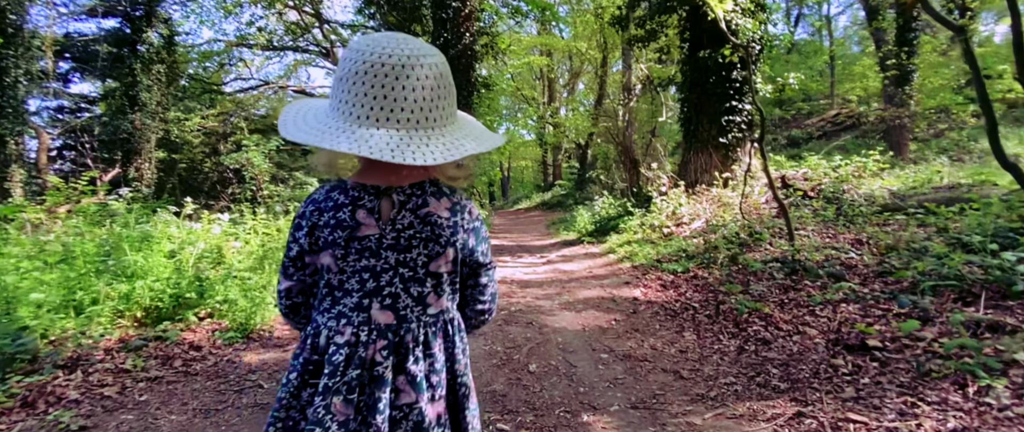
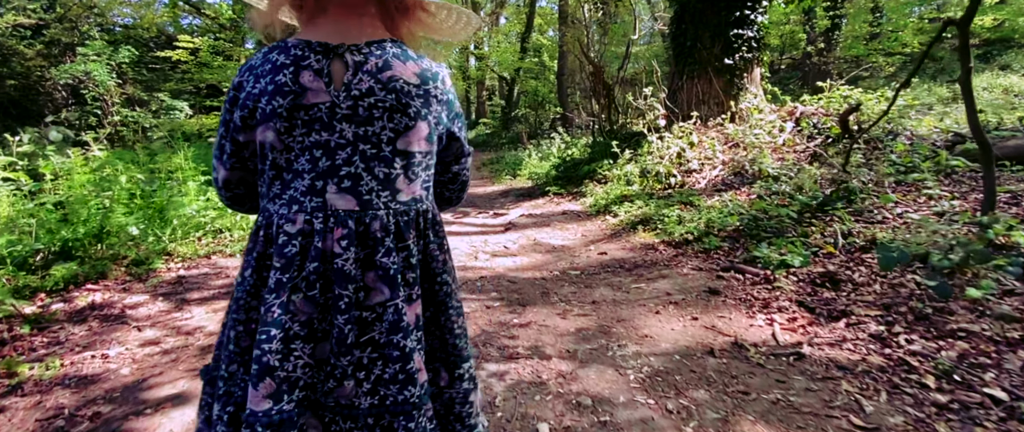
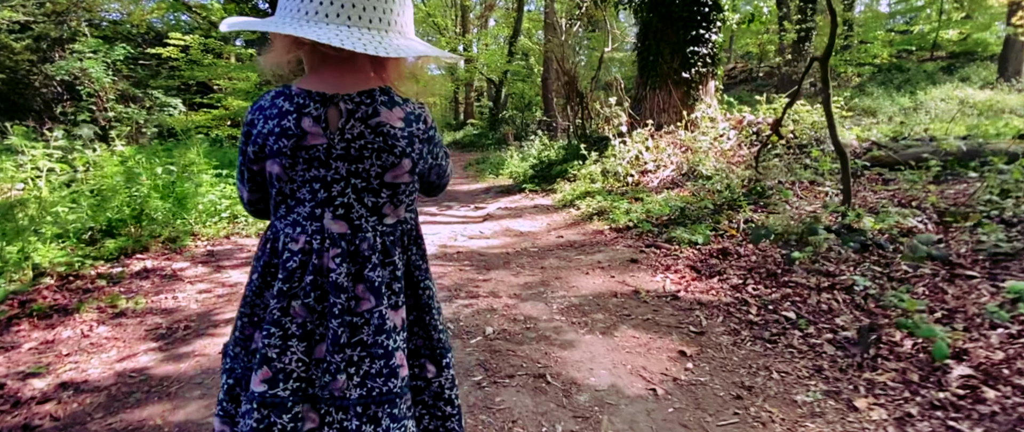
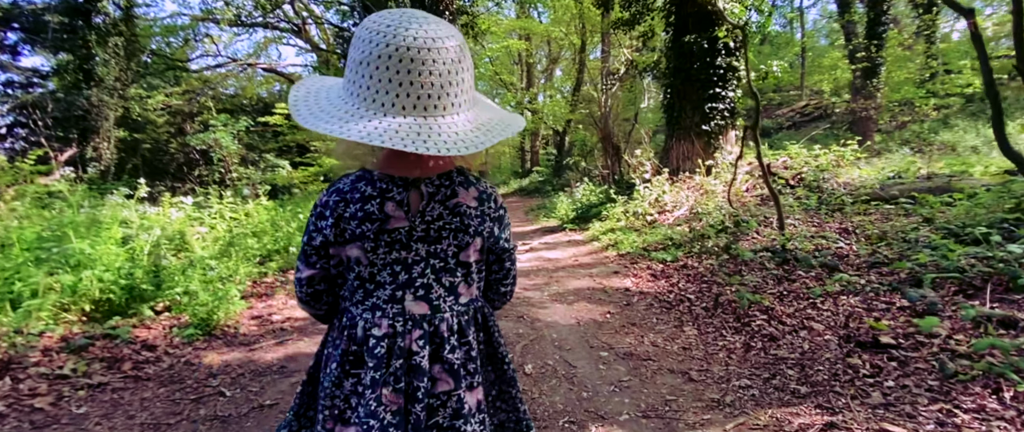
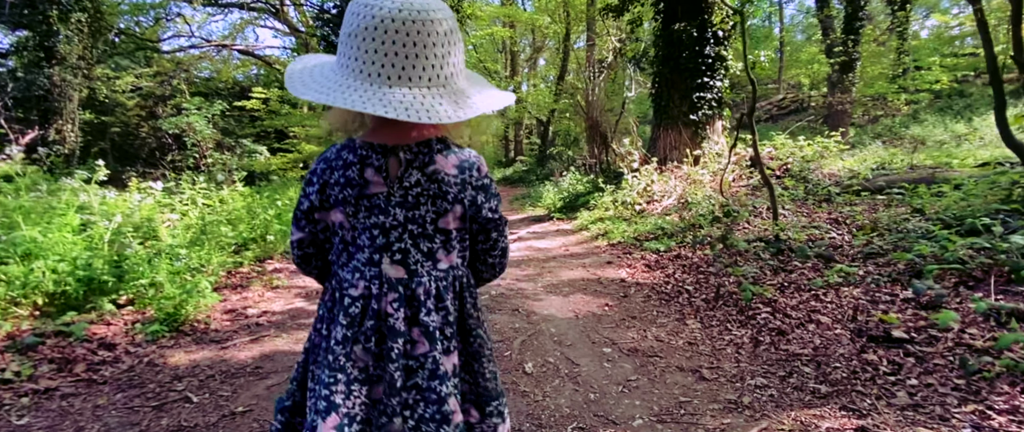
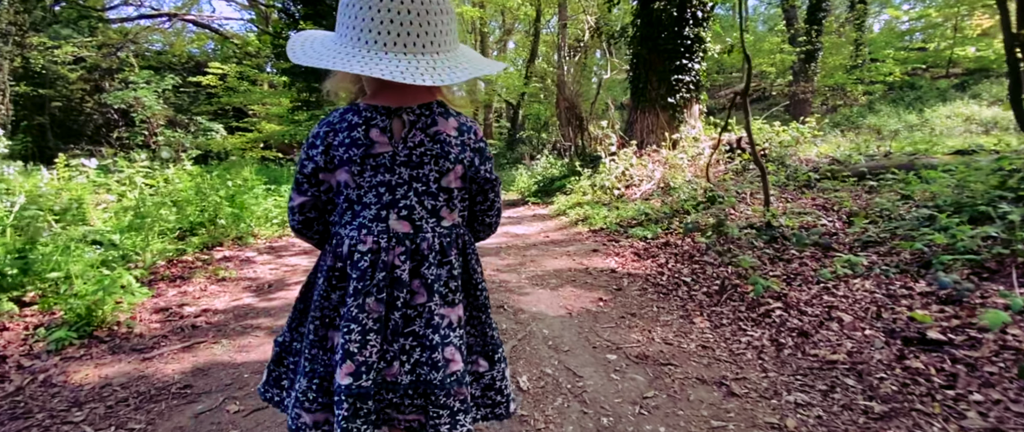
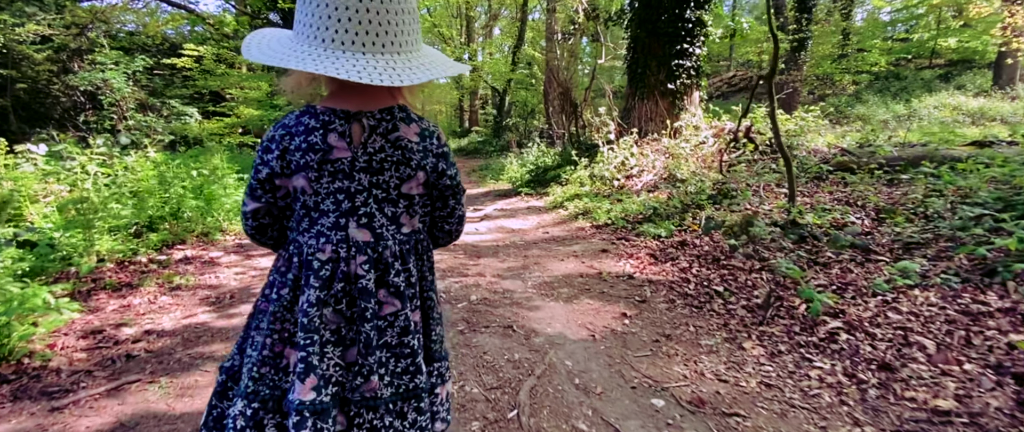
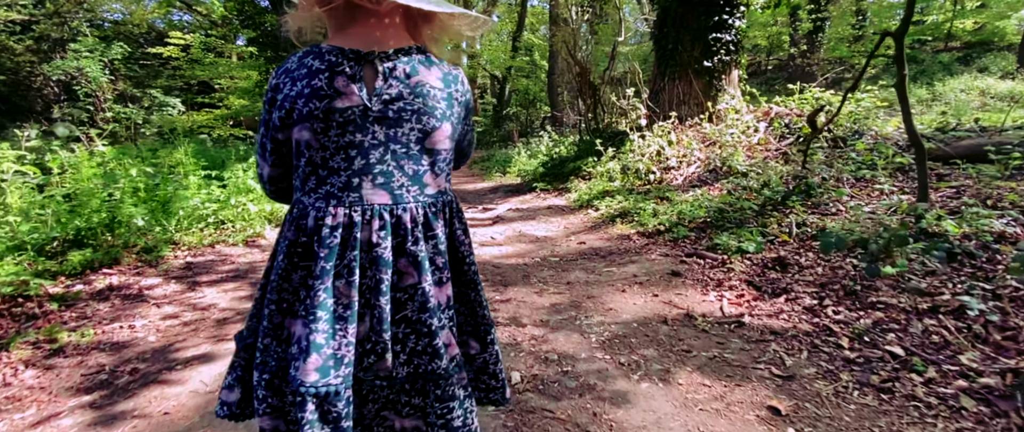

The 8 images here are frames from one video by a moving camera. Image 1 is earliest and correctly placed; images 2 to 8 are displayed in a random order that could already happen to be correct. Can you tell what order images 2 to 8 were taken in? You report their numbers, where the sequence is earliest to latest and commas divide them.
4, 5, 6, 7, 3, 8, 2
